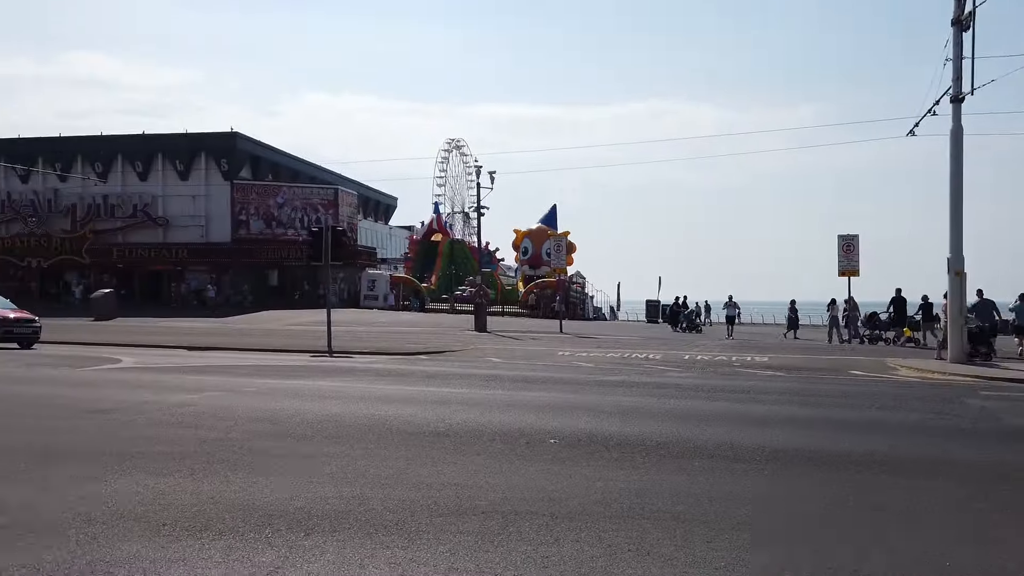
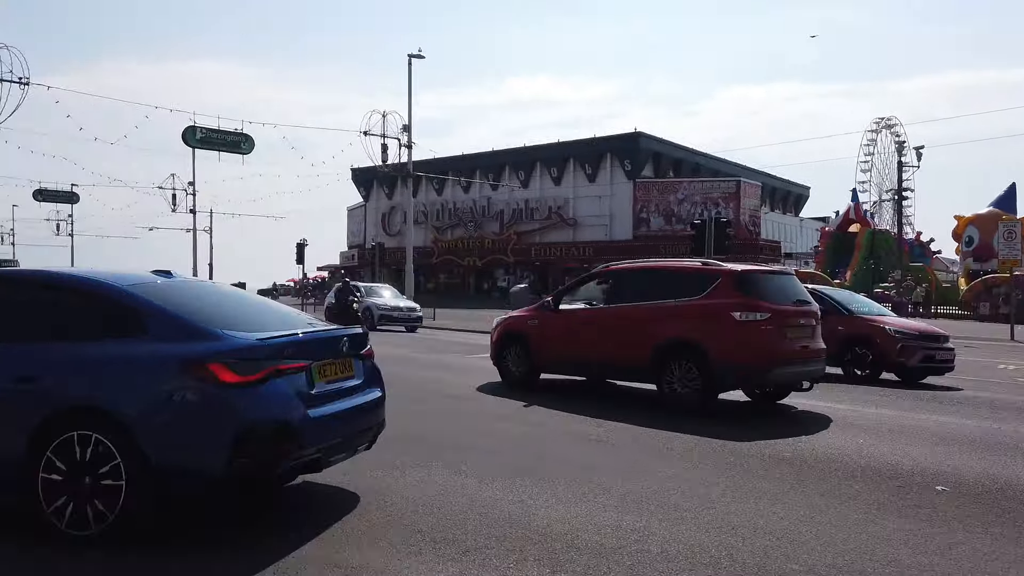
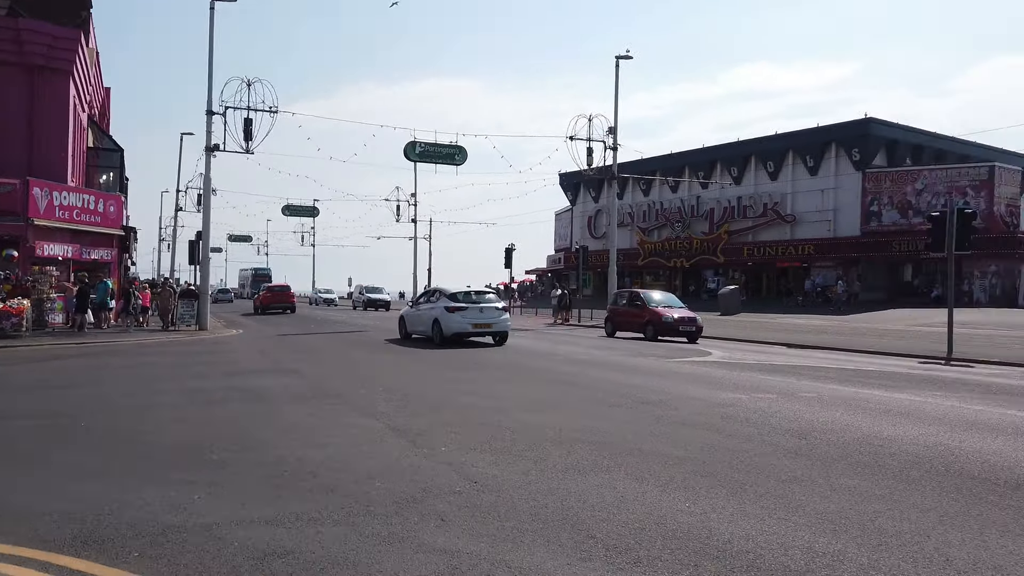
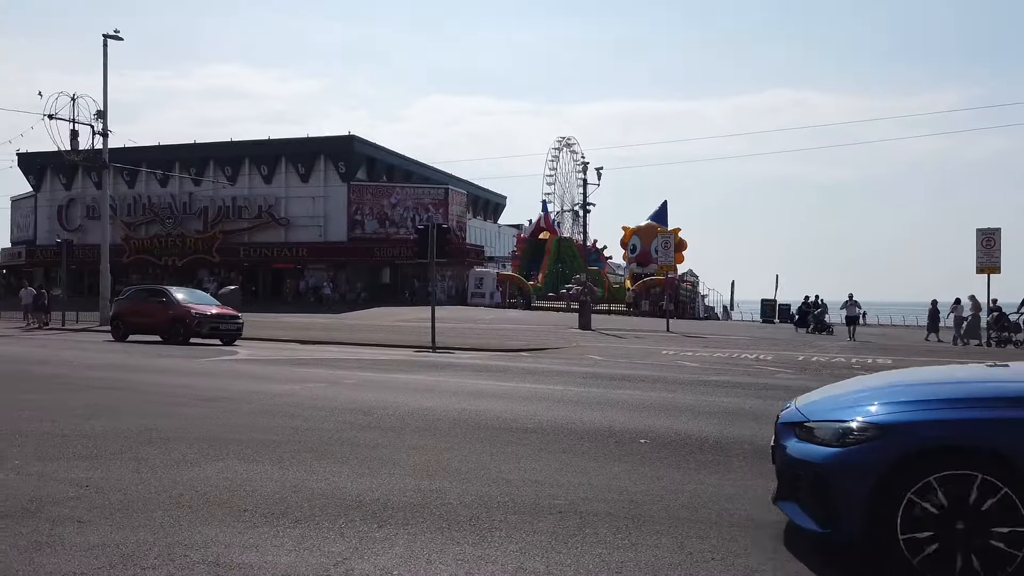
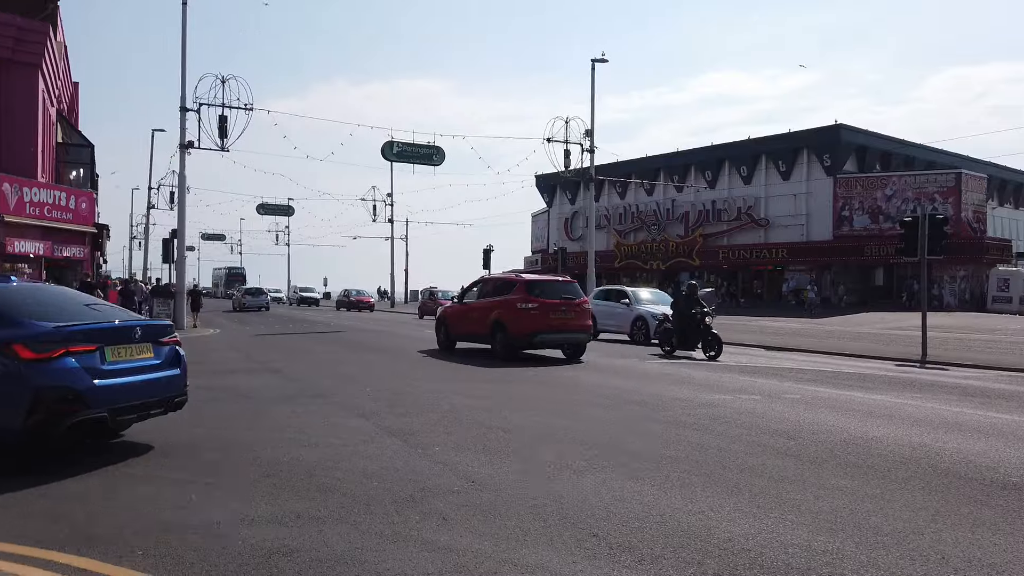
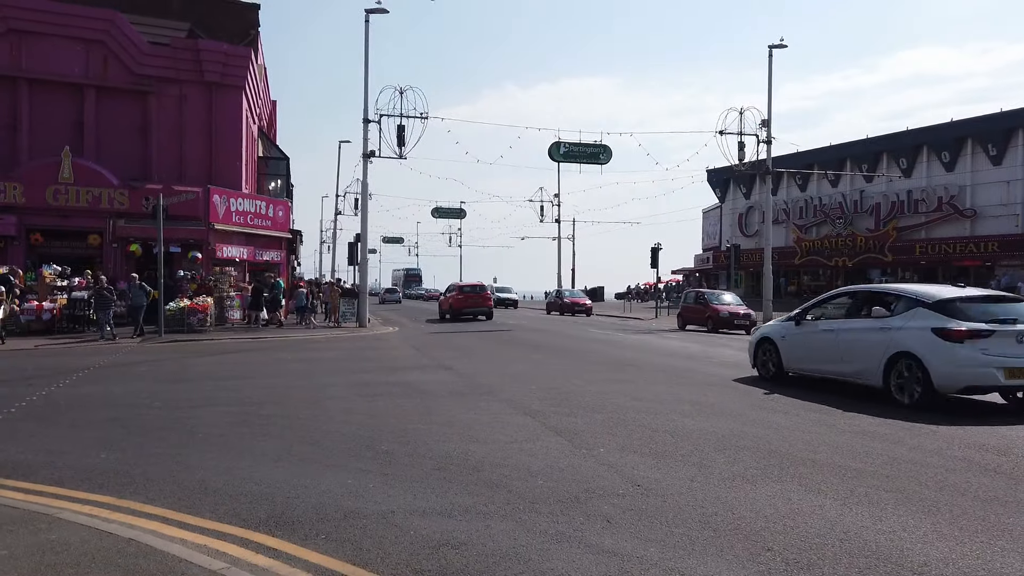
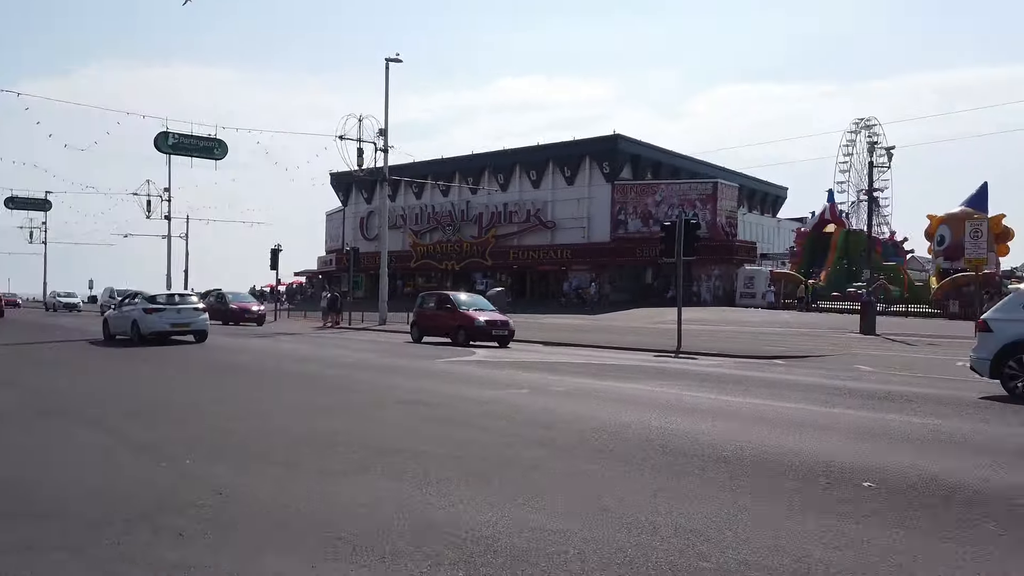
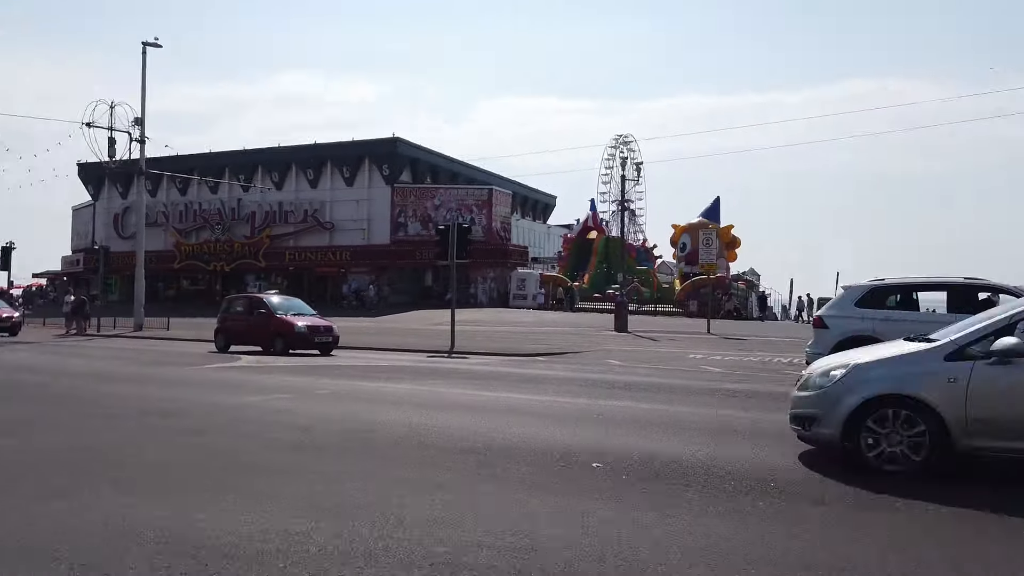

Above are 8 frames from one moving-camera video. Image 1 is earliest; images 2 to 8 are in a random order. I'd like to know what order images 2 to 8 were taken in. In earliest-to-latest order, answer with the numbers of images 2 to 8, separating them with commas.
4, 2, 5, 6, 3, 7, 8
